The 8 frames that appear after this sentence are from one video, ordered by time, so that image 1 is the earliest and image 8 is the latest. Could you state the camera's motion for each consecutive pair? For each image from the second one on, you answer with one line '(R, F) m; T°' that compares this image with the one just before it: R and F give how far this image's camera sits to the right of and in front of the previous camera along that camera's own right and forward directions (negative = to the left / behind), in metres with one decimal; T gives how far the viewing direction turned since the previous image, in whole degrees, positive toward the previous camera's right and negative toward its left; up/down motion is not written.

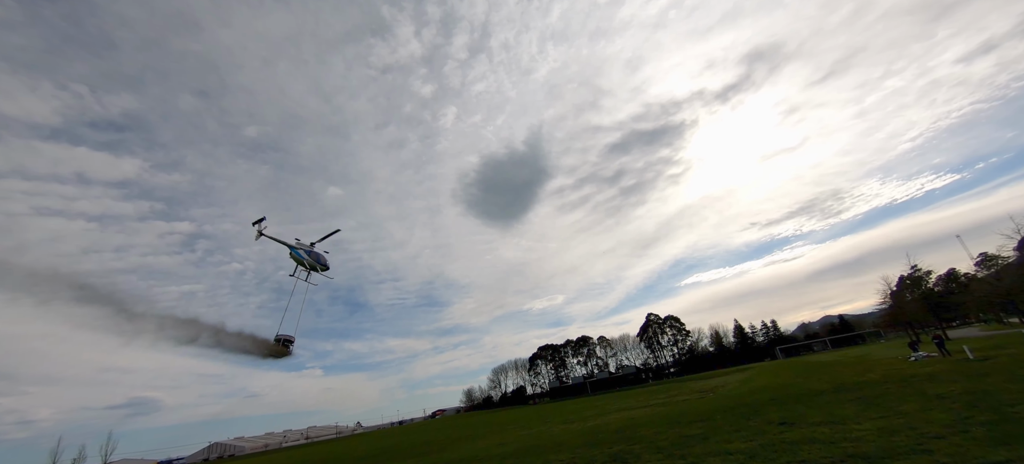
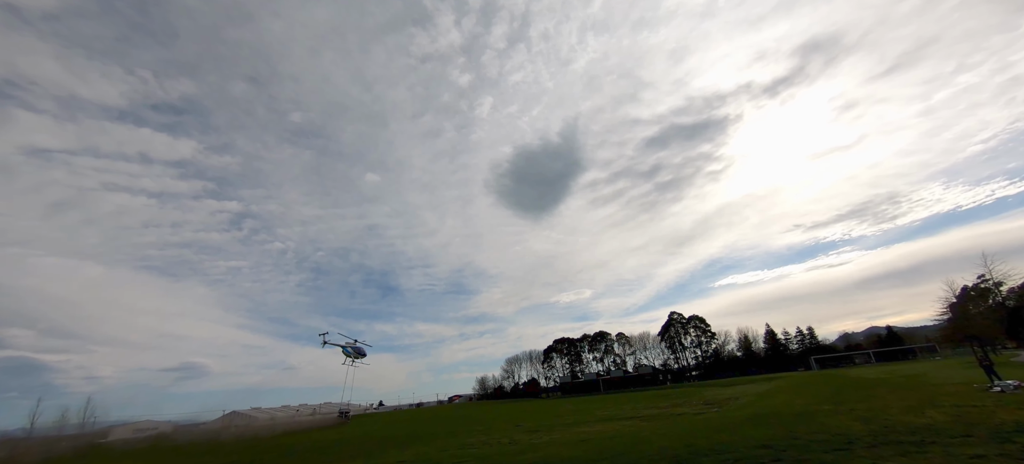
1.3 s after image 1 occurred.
(+2.3, +2.7) m; -4°
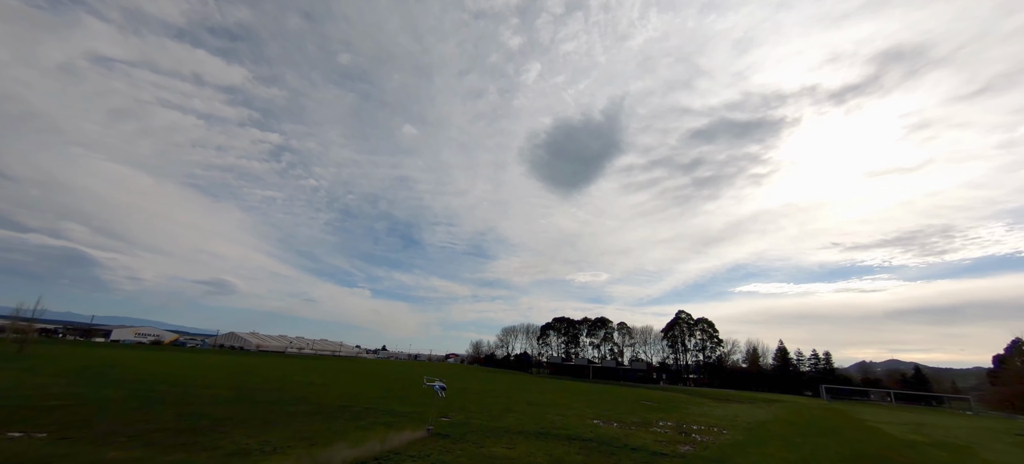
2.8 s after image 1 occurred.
(+2.3, +3.4) m; -3°
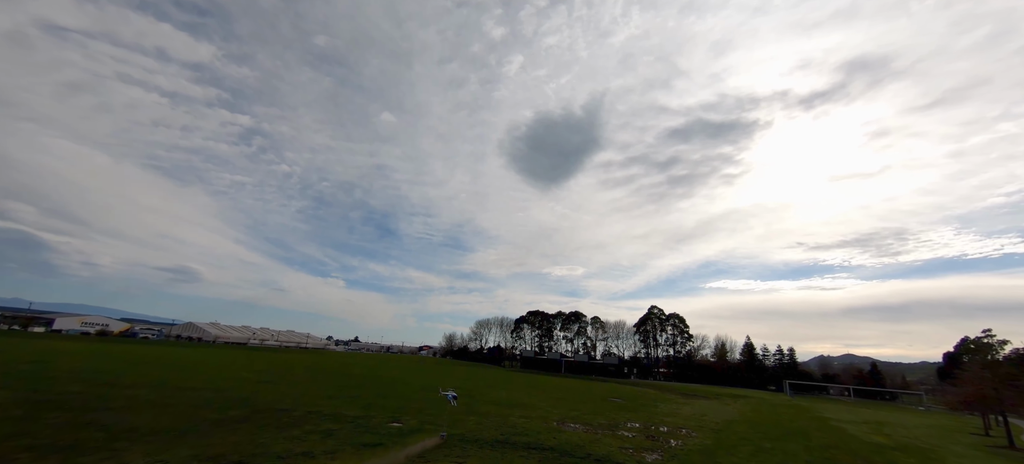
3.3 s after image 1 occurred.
(+0.5, +1.3) m; +3°
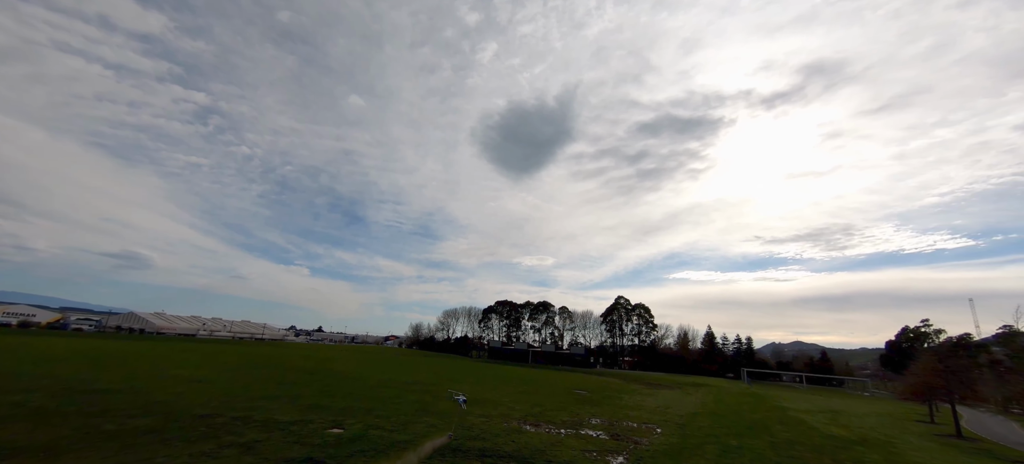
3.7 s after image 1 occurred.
(+0.5, +1.5) m; +4°
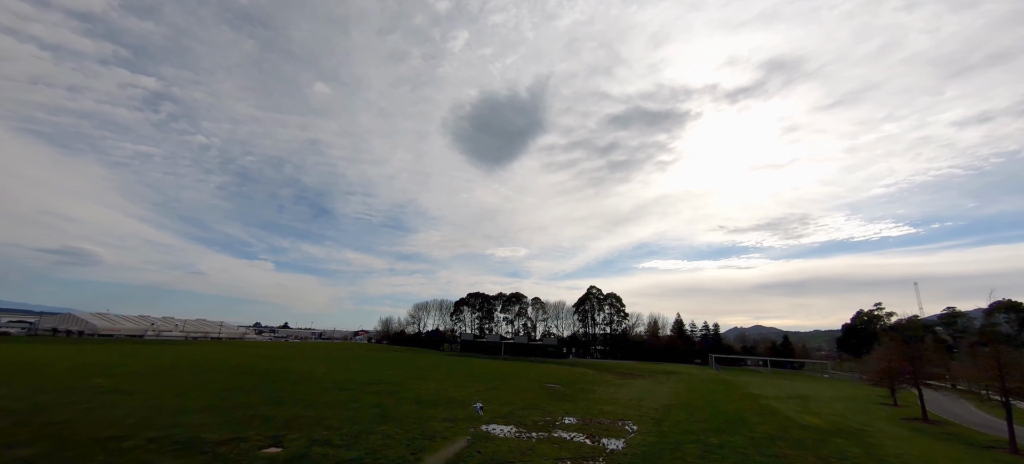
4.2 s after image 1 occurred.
(+0.3, +1.4) m; +4°
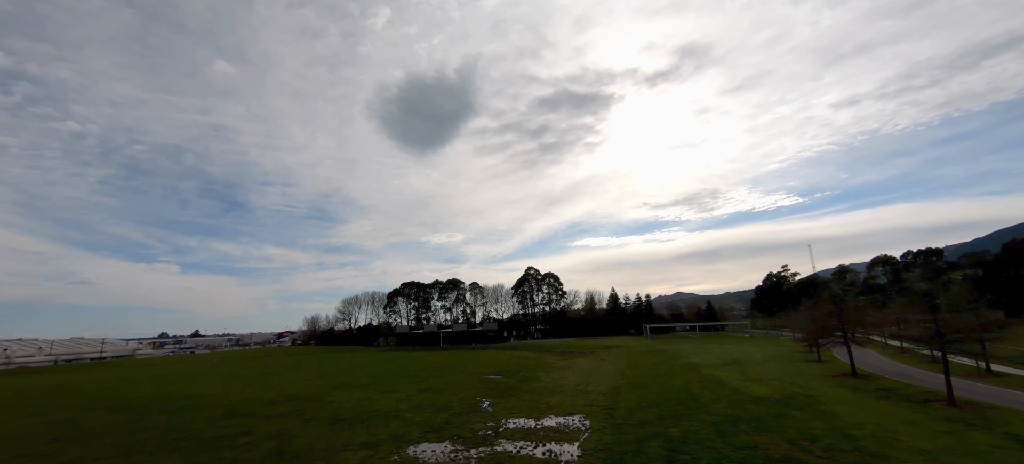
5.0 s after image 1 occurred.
(+0.5, +2.7) m; +10°
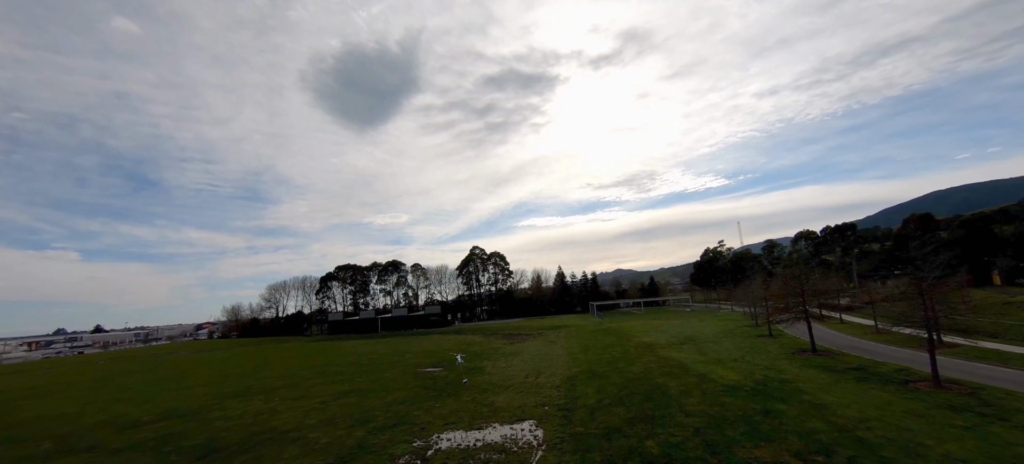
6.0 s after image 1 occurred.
(+0.4, +3.2) m; +8°
